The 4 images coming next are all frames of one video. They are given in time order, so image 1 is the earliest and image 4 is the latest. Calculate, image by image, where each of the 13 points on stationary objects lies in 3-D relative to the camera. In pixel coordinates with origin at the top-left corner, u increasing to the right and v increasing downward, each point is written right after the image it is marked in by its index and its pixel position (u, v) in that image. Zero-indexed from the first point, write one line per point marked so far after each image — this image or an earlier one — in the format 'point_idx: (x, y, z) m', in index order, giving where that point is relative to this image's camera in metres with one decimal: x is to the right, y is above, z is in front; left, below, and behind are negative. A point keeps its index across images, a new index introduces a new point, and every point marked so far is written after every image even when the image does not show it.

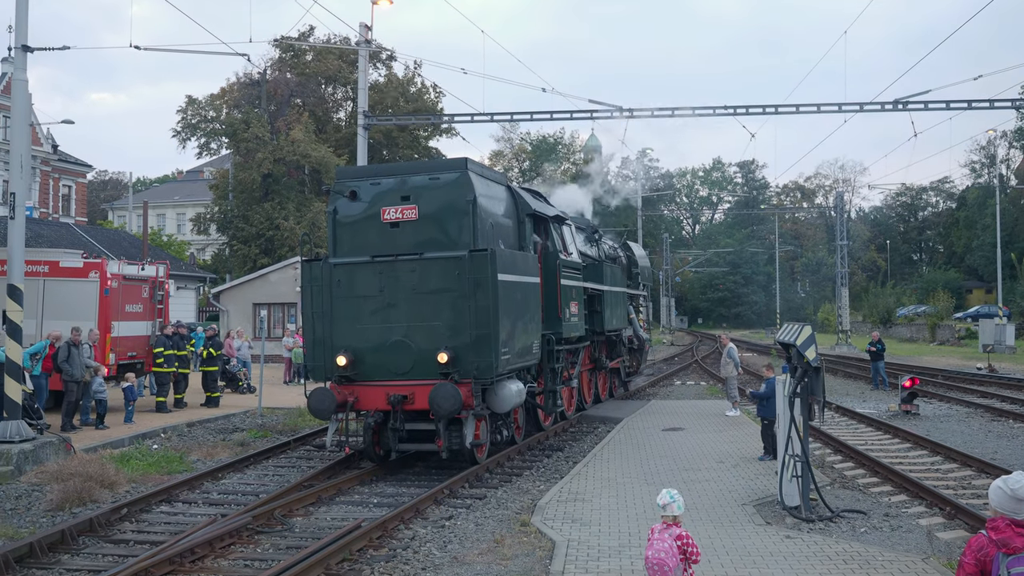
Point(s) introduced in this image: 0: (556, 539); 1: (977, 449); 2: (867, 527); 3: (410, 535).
0: (+0.4, -1.9, +8.7) m
1: (+5.0, -1.8, +12.7) m
2: (+2.9, -1.9, +9.4) m
3: (-0.8, -1.9, +8.9) m
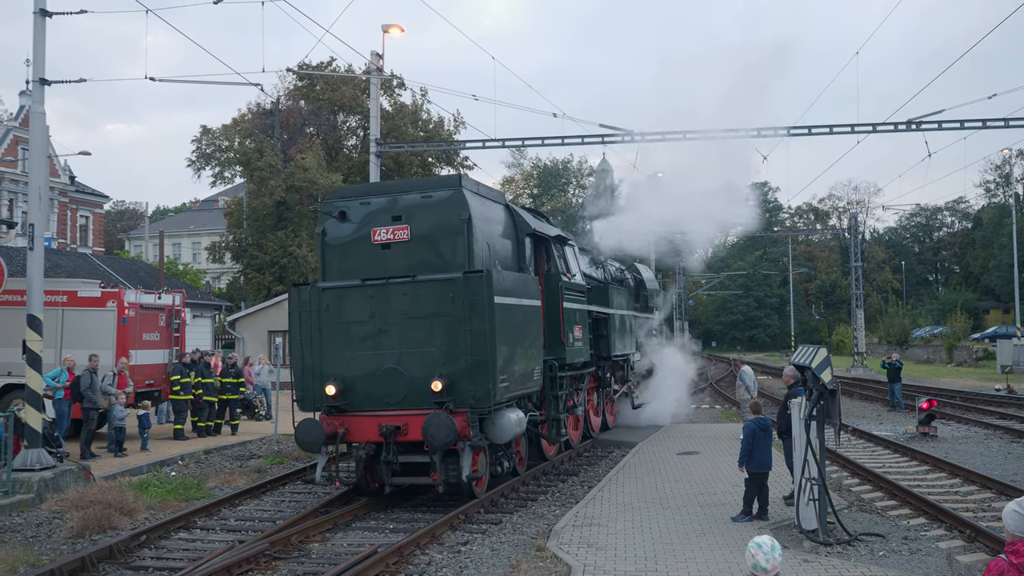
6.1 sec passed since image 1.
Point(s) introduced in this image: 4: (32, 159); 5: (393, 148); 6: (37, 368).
0: (+0.5, -2.1, +8.7) m
1: (+5.2, -2.0, +12.6) m
2: (+3.0, -2.1, +9.4) m
3: (-0.7, -2.1, +9.0) m
4: (-4.2, +1.1, +10.3) m
5: (-1.8, +2.1, +17.7) m
6: (-4.3, -0.7, +10.7) m
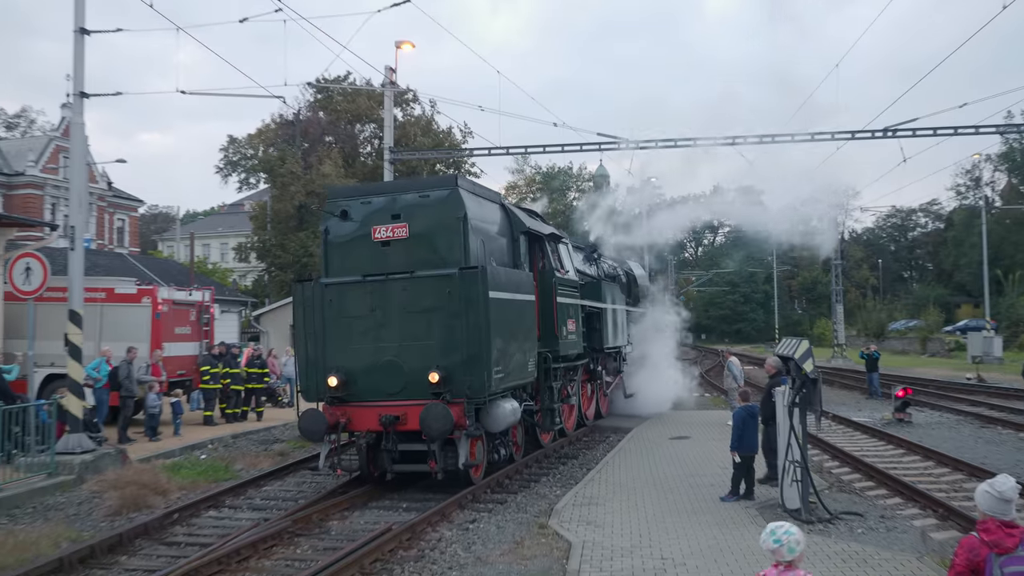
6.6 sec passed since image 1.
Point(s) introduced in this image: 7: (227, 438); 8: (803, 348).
0: (+0.5, -2.0, +9.5) m
1: (+5.2, -1.9, +13.4) m
2: (+3.0, -2.1, +10.1) m
3: (-0.6, -2.1, +9.8) m
4: (-4.2, +1.2, +11.2) m
5: (-1.7, +2.2, +18.6) m
6: (-4.3, -0.7, +11.6) m
7: (-3.7, -1.9, +15.2) m
8: (+2.6, -0.5, +10.2) m
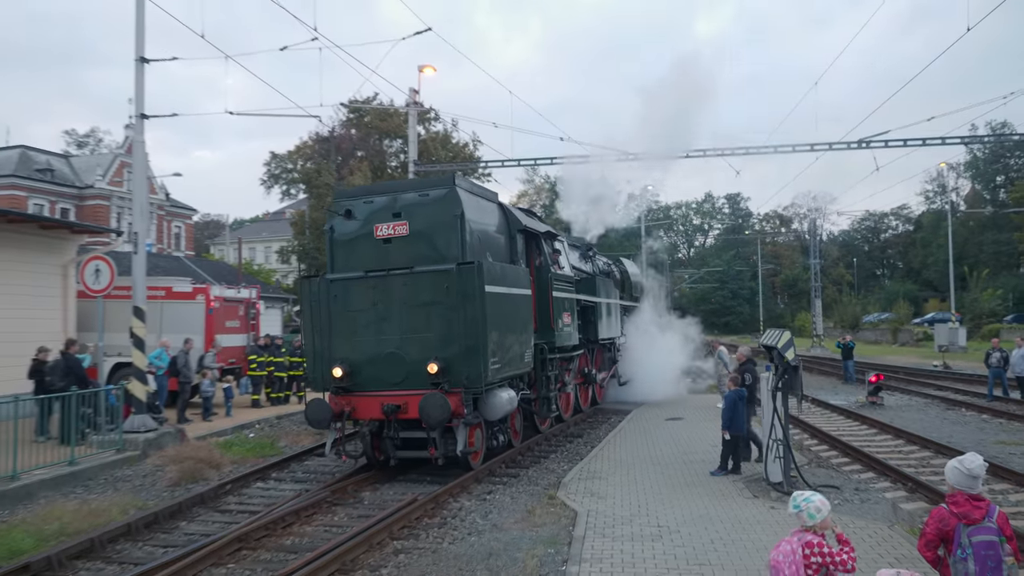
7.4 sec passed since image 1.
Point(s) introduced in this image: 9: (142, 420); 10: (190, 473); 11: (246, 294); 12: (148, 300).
0: (+0.6, -2.0, +10.8) m
1: (+5.4, -1.8, +14.6) m
2: (+3.1, -2.1, +11.4) m
3: (-0.5, -2.1, +11.2) m
4: (-4.1, +1.2, +12.6) m
5: (-1.4, +2.3, +19.9) m
6: (-4.2, -0.7, +13.0) m
7: (-3.4, -1.9, +16.6) m
8: (+2.7, -0.5, +11.5) m
9: (-4.2, -1.5, +13.2) m
10: (-3.3, -1.9, +12.0) m
11: (-4.6, 0.0, +19.8) m
12: (-5.9, -0.1, +18.3) m
